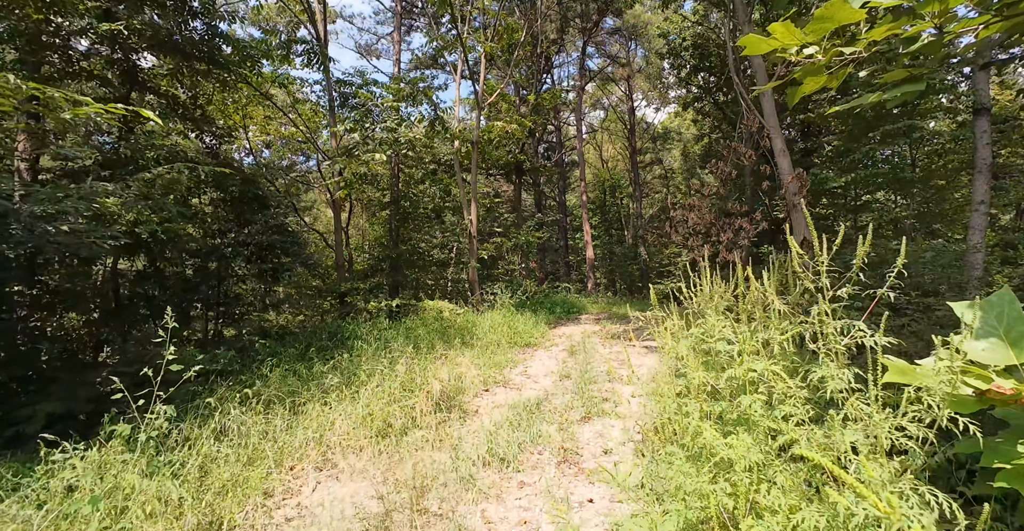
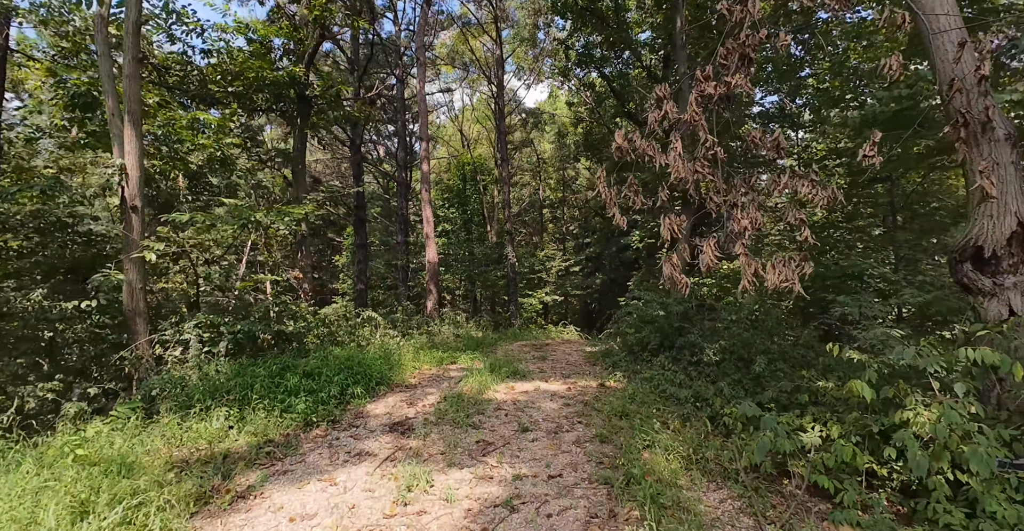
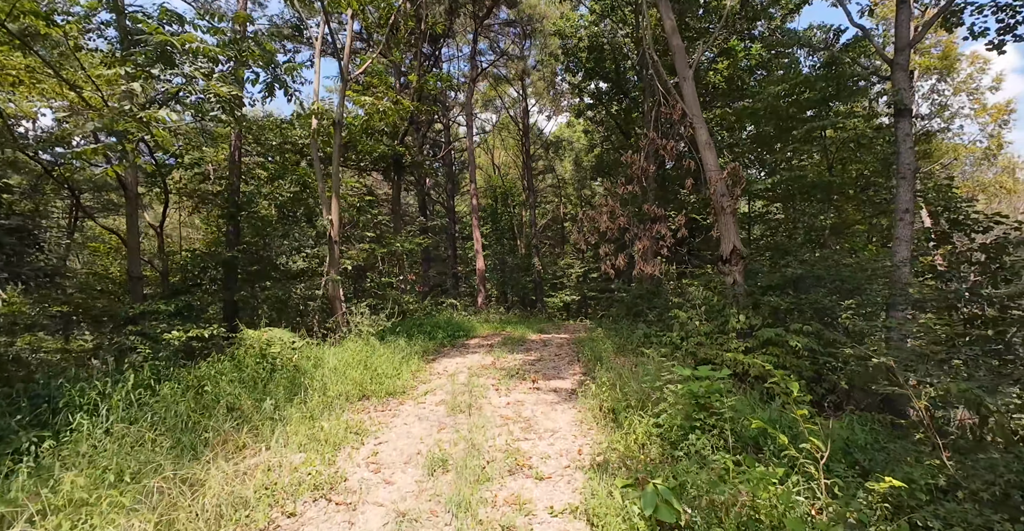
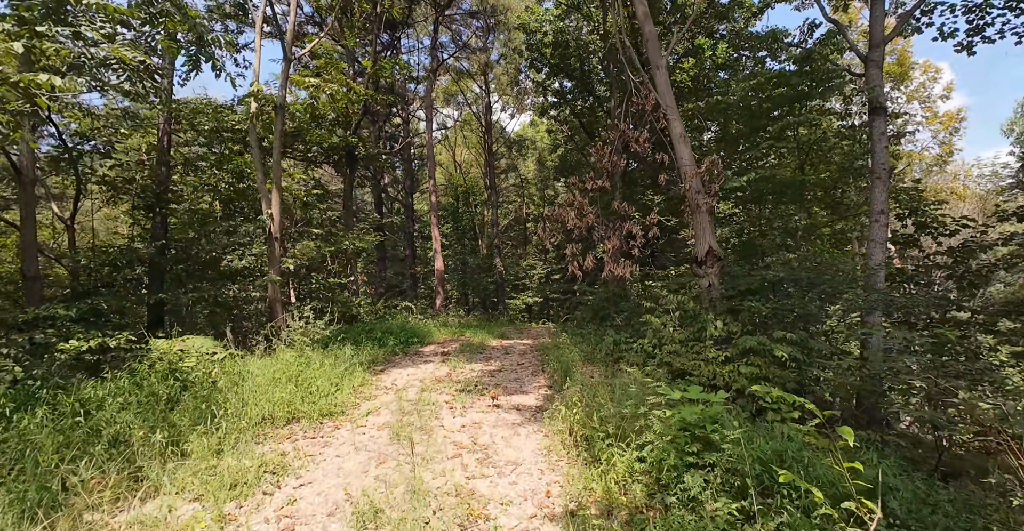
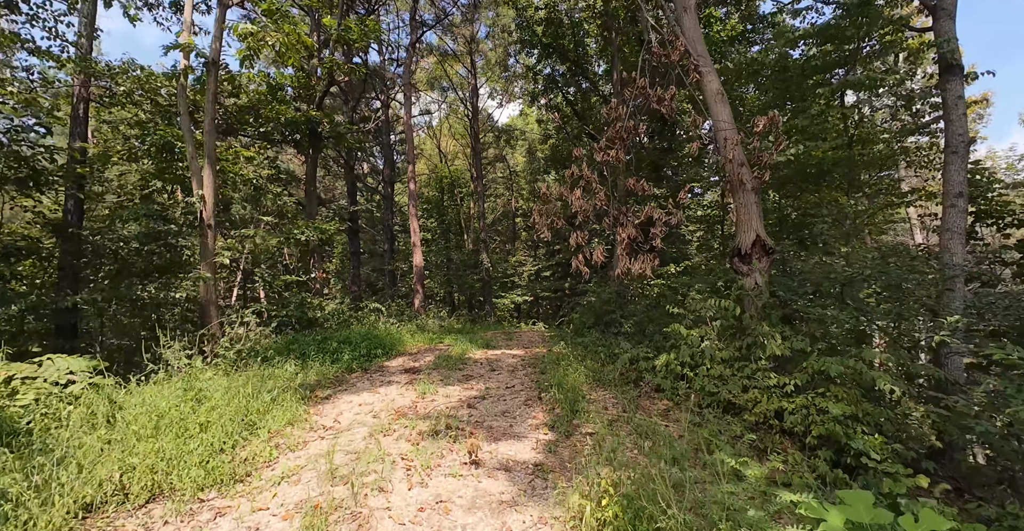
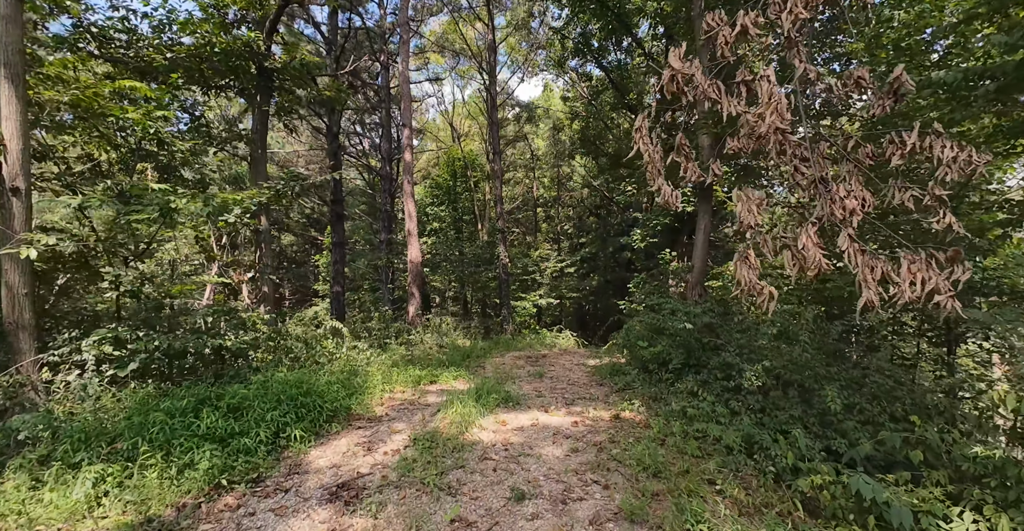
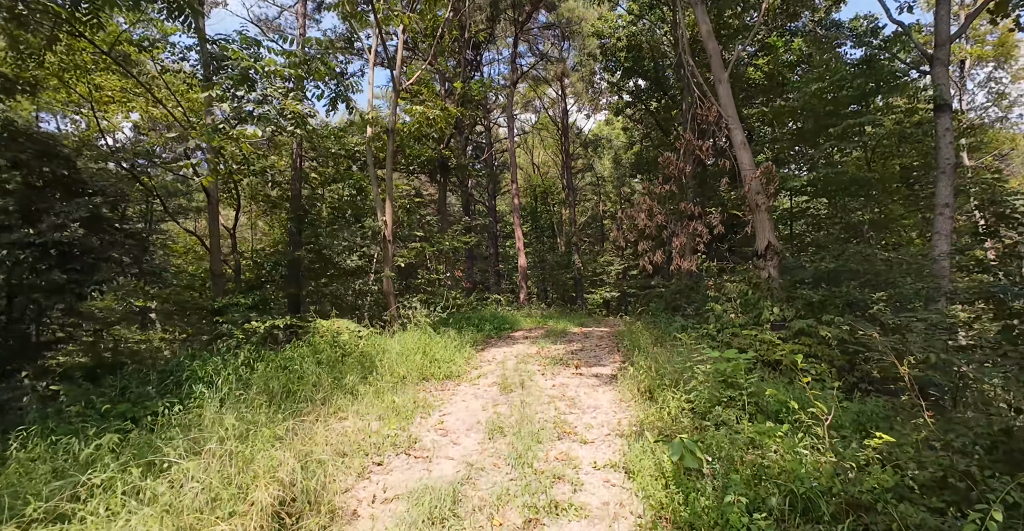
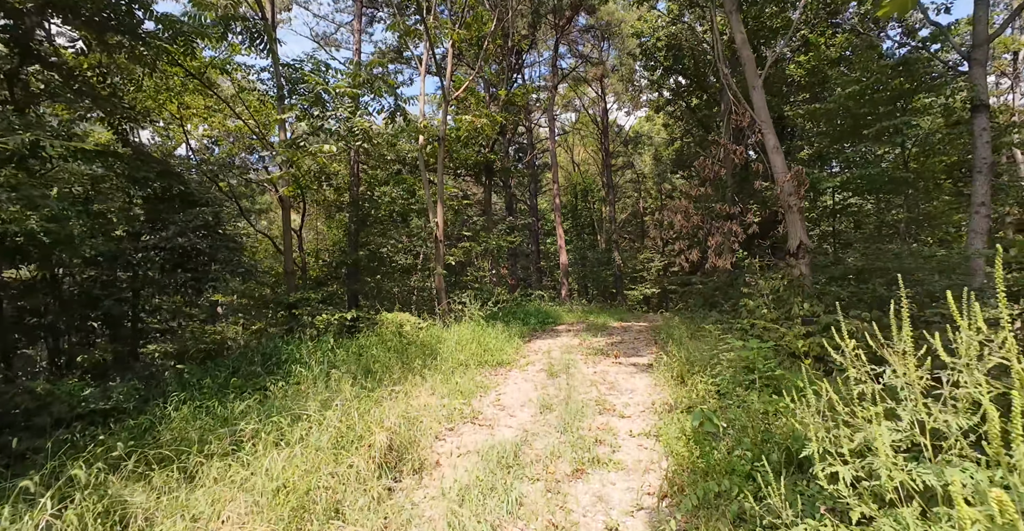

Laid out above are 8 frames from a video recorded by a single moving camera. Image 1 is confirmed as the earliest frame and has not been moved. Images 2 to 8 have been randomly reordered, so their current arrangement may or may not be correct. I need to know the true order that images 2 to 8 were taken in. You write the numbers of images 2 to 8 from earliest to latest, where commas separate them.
8, 7, 3, 4, 5, 2, 6
